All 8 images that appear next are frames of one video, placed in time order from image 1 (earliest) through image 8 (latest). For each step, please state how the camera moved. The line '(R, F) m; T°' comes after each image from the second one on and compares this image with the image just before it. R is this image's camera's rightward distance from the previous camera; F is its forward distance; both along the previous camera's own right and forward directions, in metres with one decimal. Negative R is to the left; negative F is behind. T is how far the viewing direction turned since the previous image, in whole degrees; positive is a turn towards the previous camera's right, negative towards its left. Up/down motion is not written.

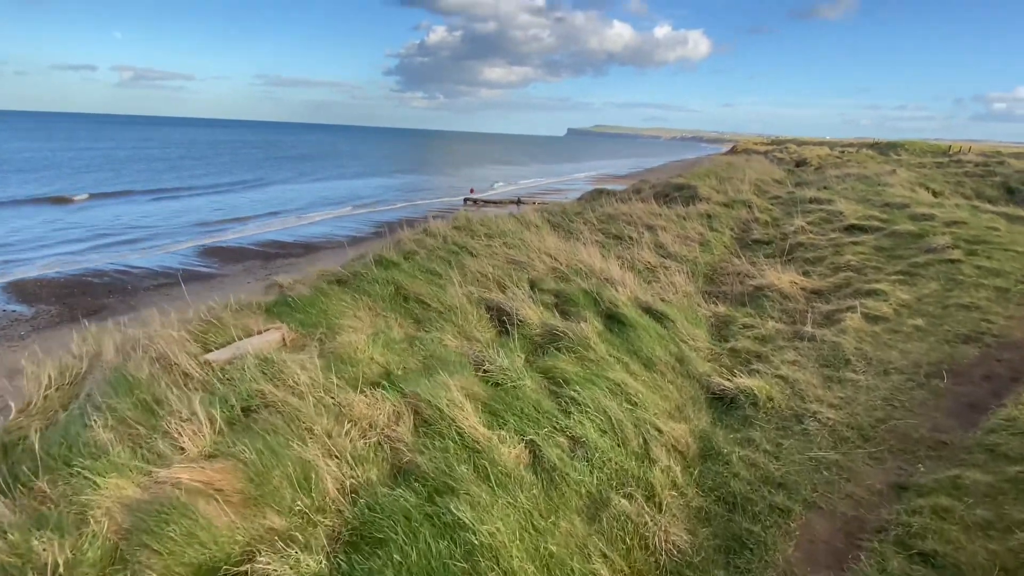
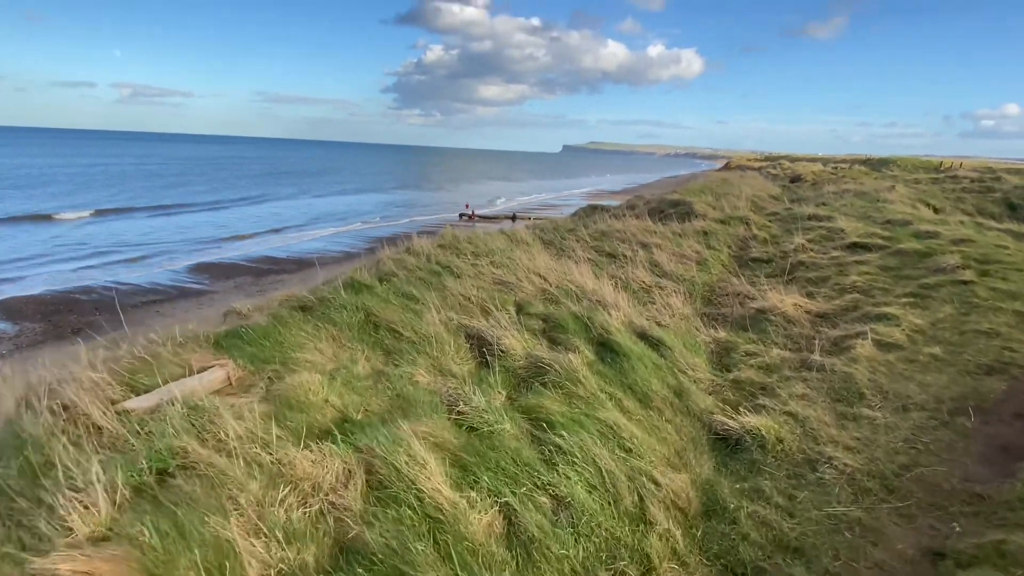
(+0.1, +0.4) m; 0°
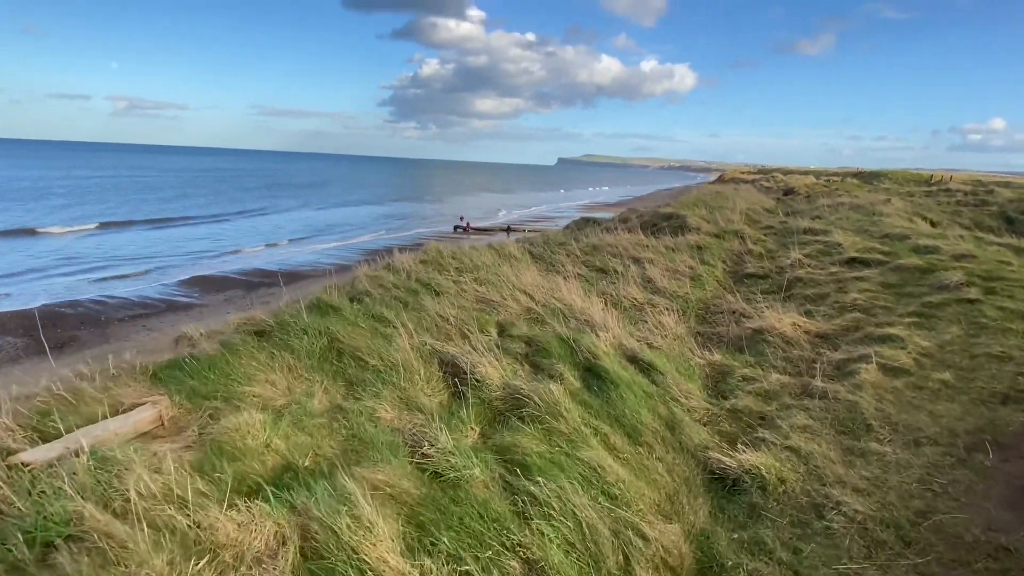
(+0.2, +0.4) m; +1°
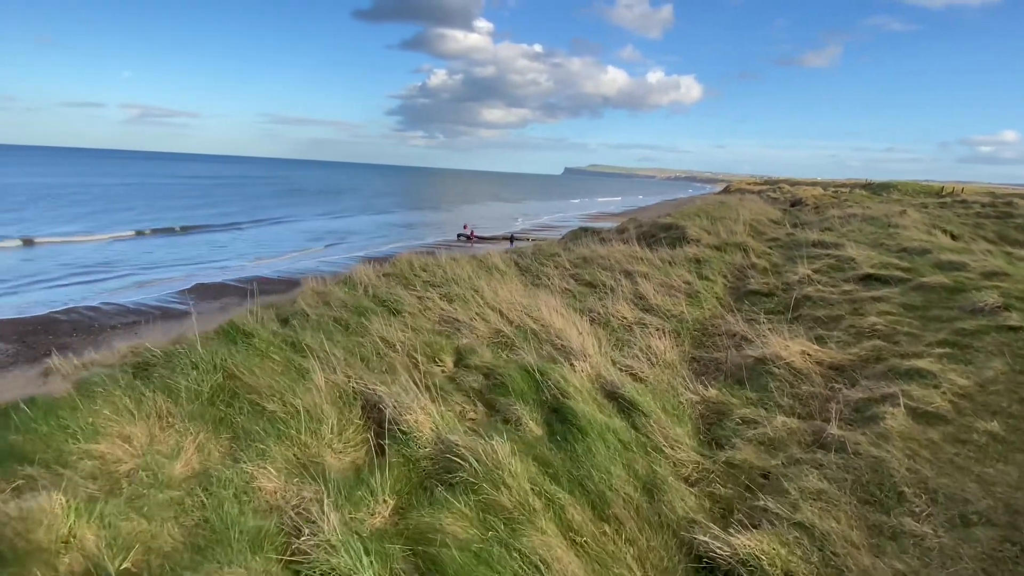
(+0.4, +0.8) m; -1°
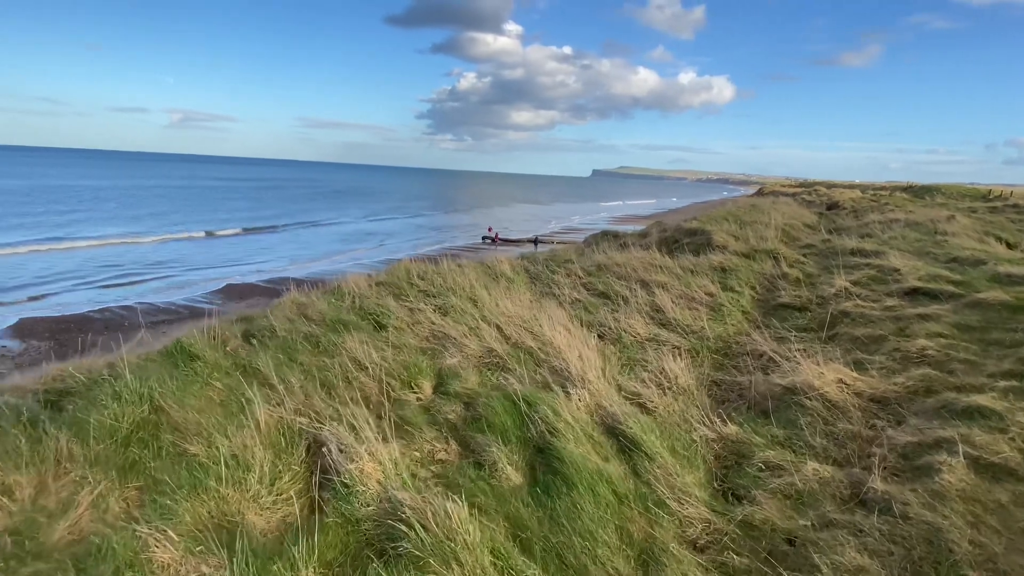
(+0.3, +0.5) m; -3°
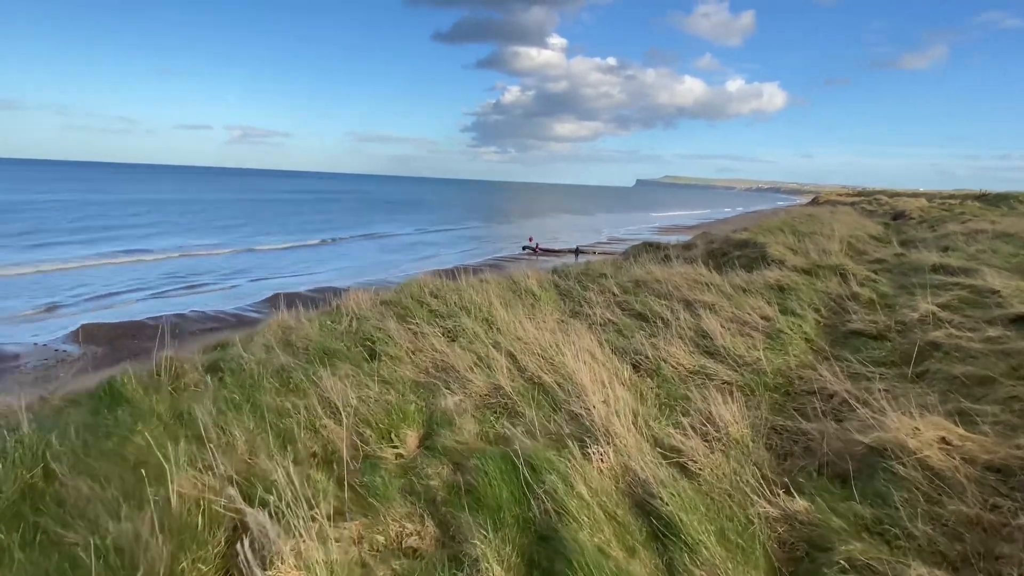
(+0.2, +0.8) m; -5°
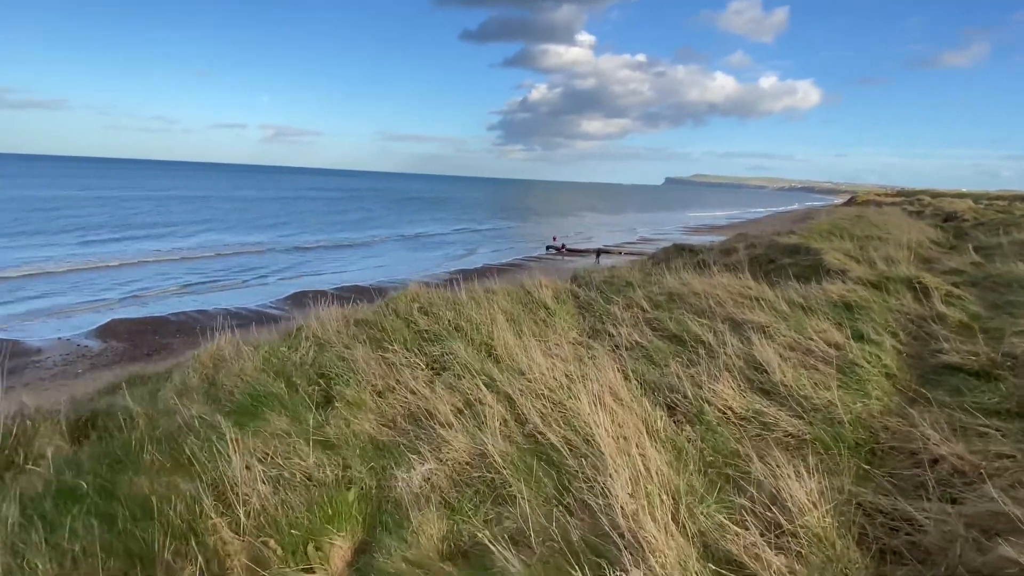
(+0.2, +1.1) m; -3°
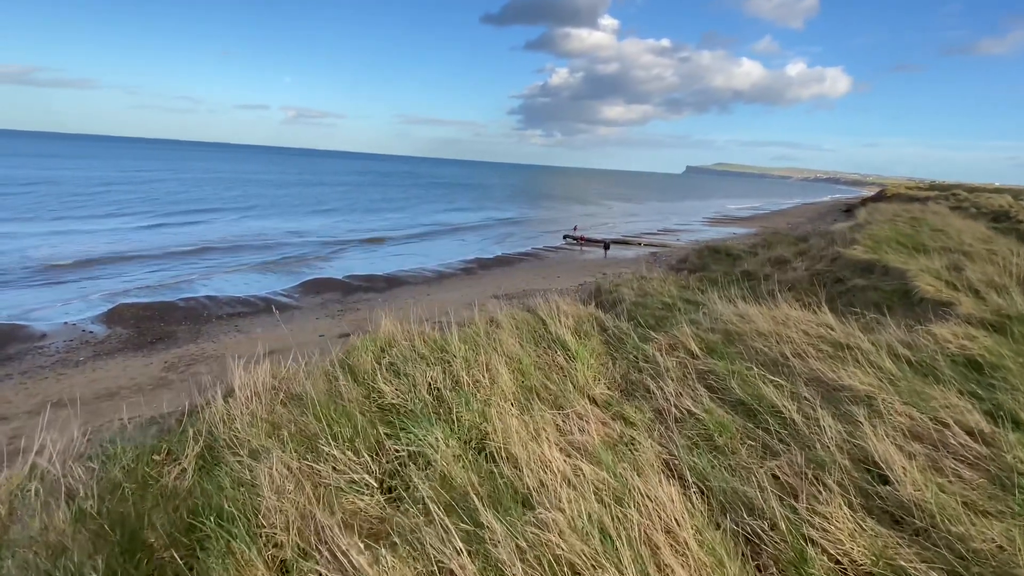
(+0.1, +1.5) m; -2°
